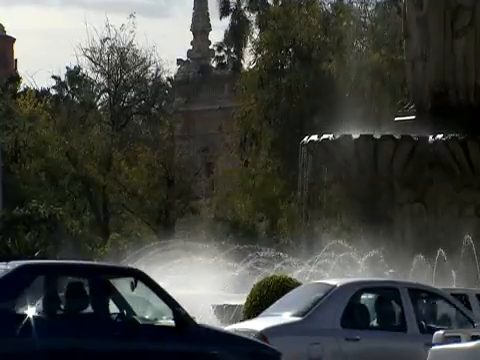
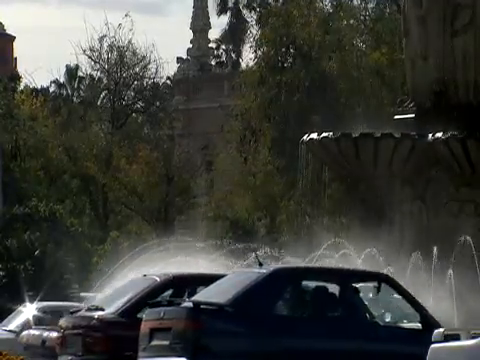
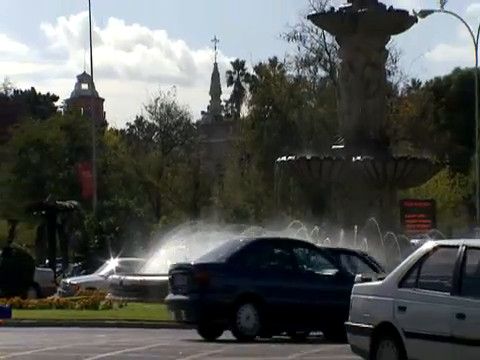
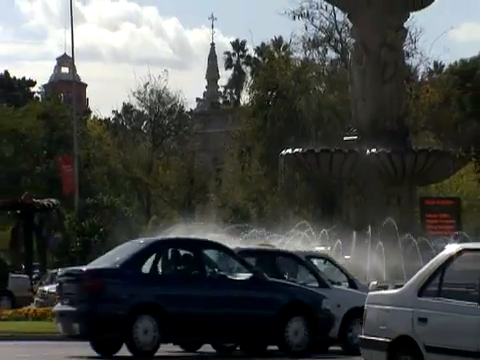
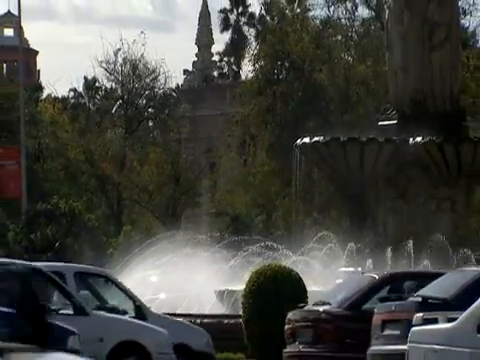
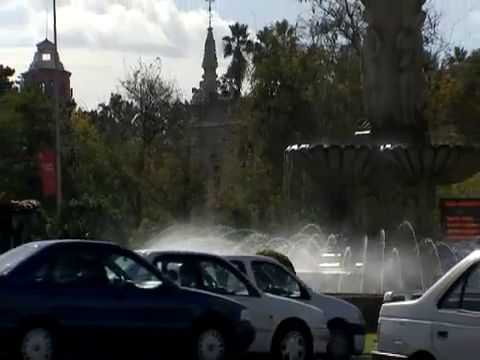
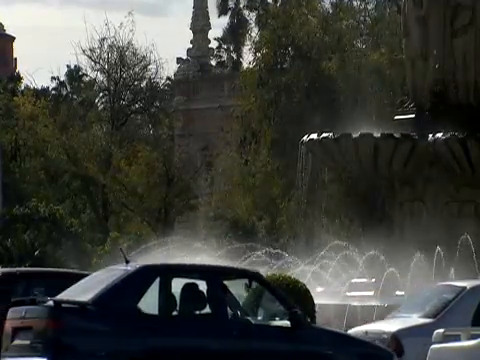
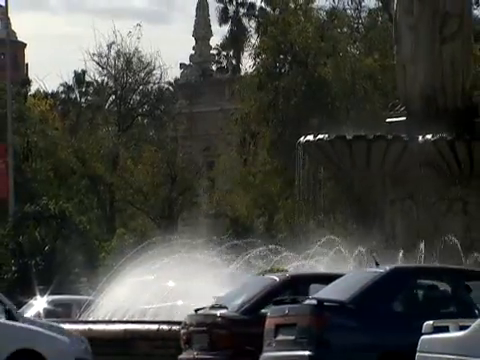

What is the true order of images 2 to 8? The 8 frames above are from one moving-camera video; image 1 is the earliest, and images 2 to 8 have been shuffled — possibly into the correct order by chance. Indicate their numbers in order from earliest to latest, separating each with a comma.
7, 2, 8, 5, 6, 4, 3
